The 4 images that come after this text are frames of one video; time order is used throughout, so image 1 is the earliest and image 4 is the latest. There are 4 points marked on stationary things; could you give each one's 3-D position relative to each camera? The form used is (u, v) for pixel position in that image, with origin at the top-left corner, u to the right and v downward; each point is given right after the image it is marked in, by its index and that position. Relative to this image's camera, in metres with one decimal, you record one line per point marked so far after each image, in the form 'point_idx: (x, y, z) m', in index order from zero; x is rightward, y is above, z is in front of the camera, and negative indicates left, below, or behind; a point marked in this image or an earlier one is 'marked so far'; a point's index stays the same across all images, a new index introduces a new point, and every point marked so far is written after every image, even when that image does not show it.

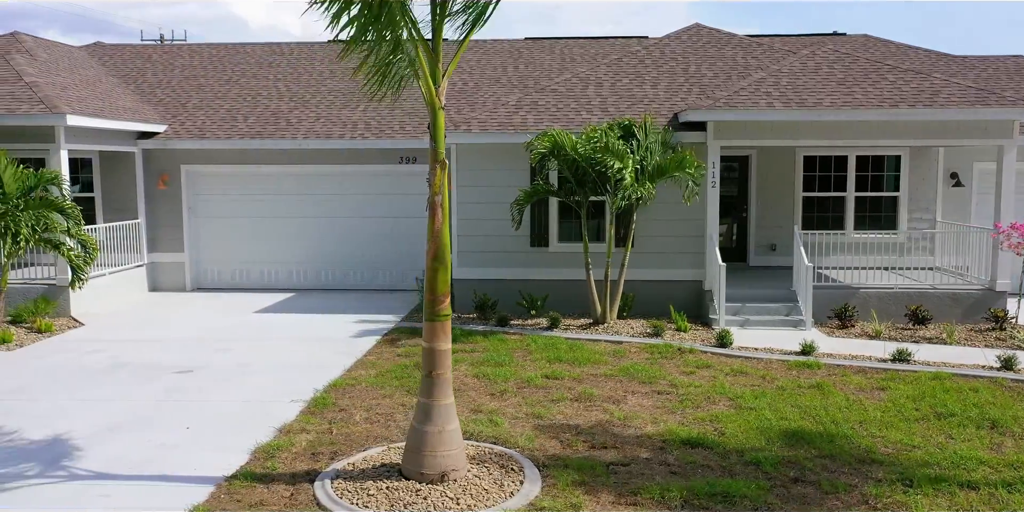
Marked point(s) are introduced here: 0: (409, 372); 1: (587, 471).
0: (-1.1, -1.2, +8.7) m
1: (+0.5, -1.5, +5.8) m
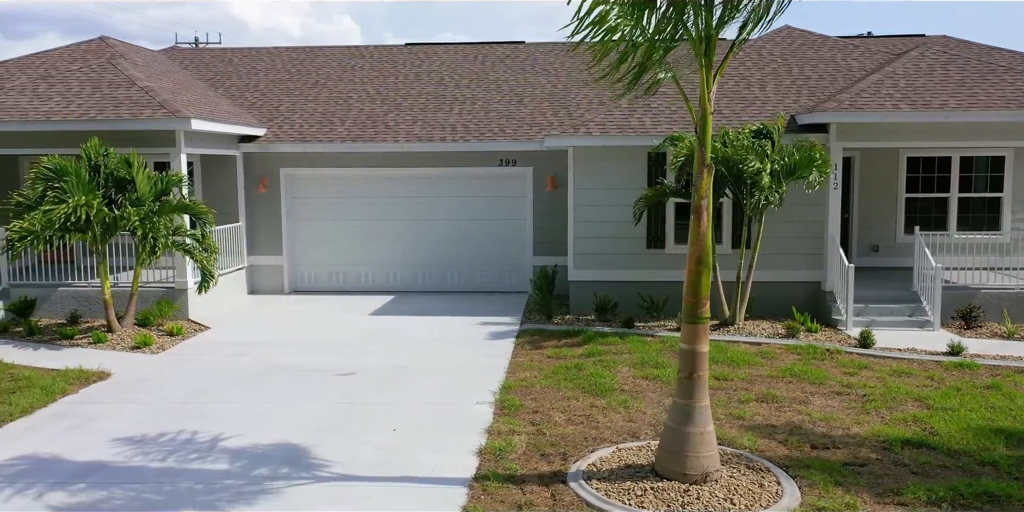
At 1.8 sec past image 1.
0: (+0.7, -1.2, +8.8) m
1: (+2.2, -1.5, +5.9) m
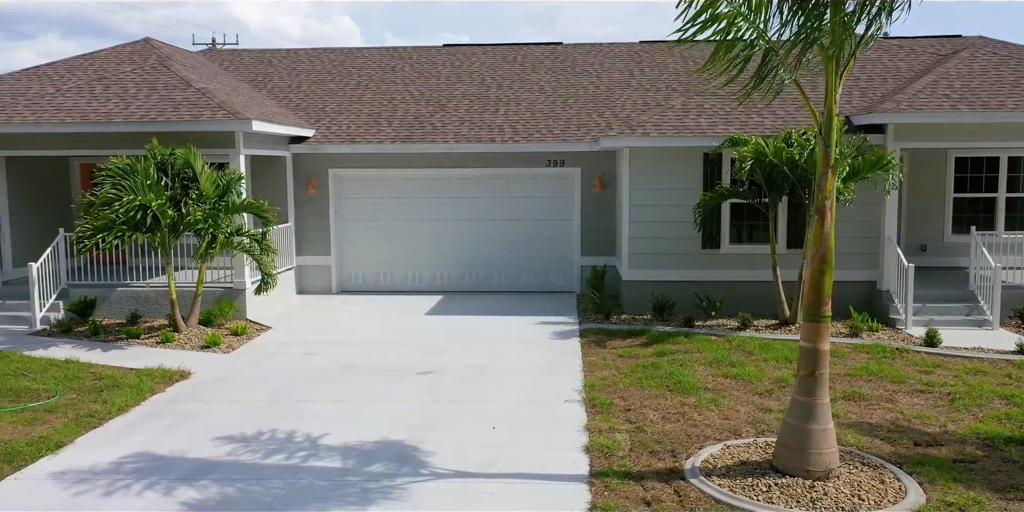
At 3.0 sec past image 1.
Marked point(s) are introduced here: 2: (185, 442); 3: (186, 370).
0: (+1.5, -1.2, +8.9) m
1: (+3.0, -1.5, +6.0) m
2: (-2.7, -1.5, +7.0) m
3: (-3.6, -1.3, +9.4) m
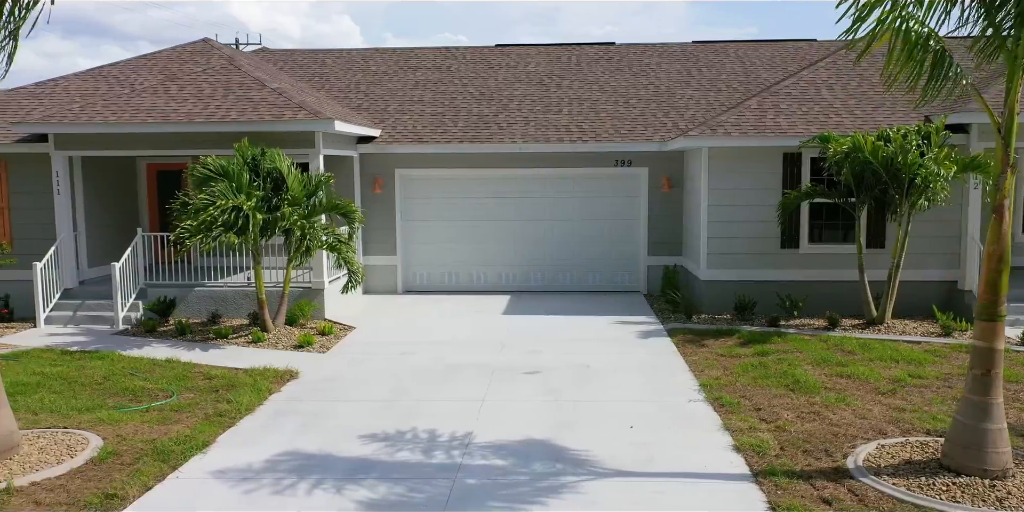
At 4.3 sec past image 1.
0: (+2.7, -1.2, +8.9) m
1: (+4.2, -1.5, +6.0) m
2: (-1.5, -1.5, +7.0) m
3: (-2.4, -1.3, +9.4) m
